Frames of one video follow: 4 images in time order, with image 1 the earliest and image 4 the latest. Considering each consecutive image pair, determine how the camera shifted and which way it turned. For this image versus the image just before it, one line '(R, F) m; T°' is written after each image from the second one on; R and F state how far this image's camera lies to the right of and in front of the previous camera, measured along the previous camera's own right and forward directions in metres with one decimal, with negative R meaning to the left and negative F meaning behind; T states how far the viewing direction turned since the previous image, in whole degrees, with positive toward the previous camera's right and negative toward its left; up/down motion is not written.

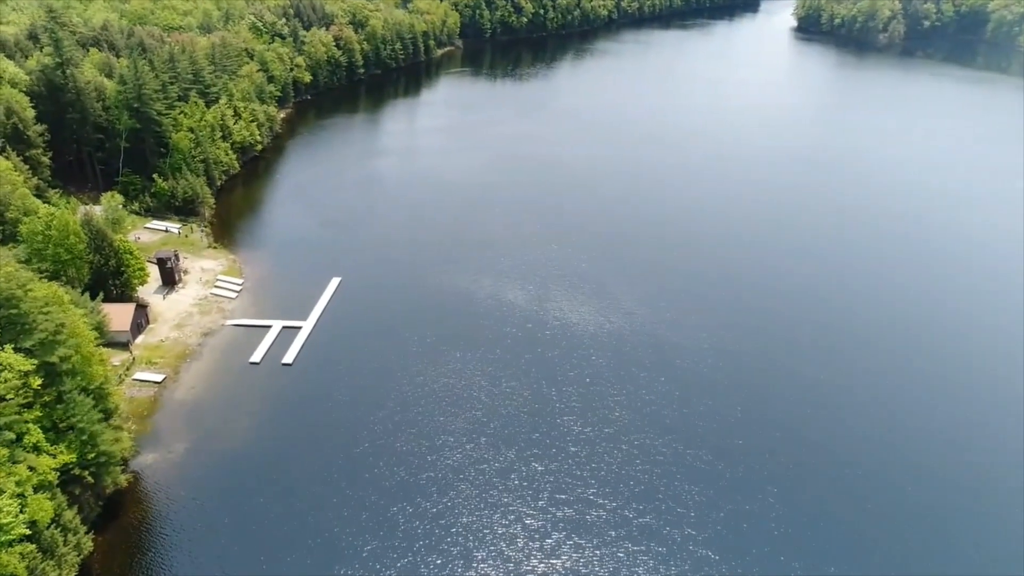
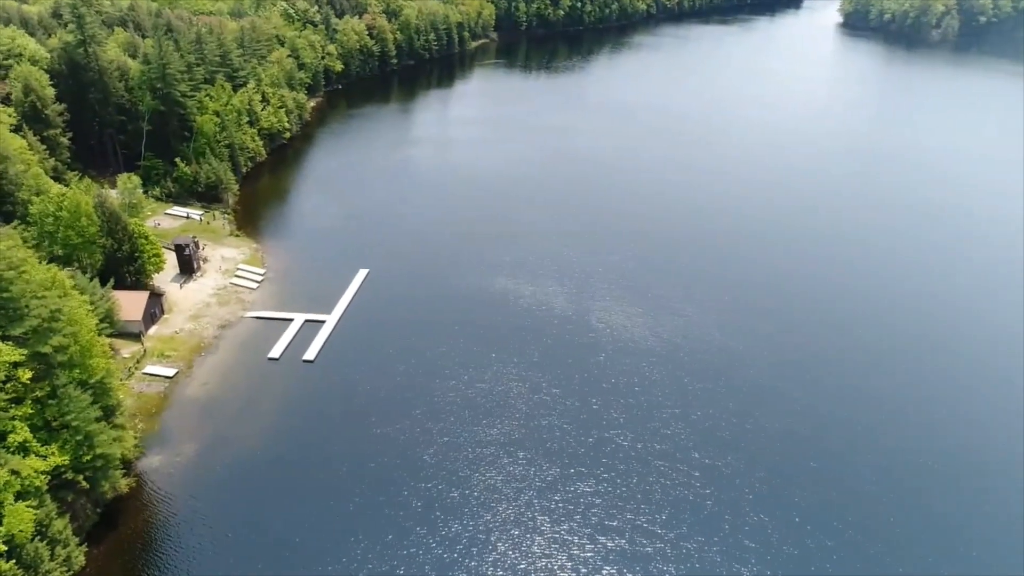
(-1.2, +5.5) m; -2°
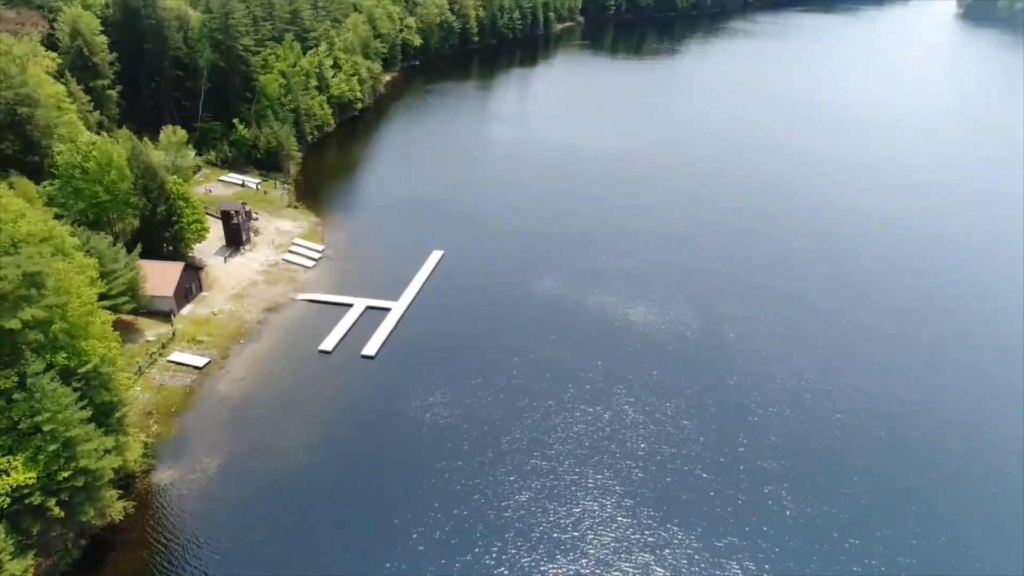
(-3.1, +12.2) m; -5°
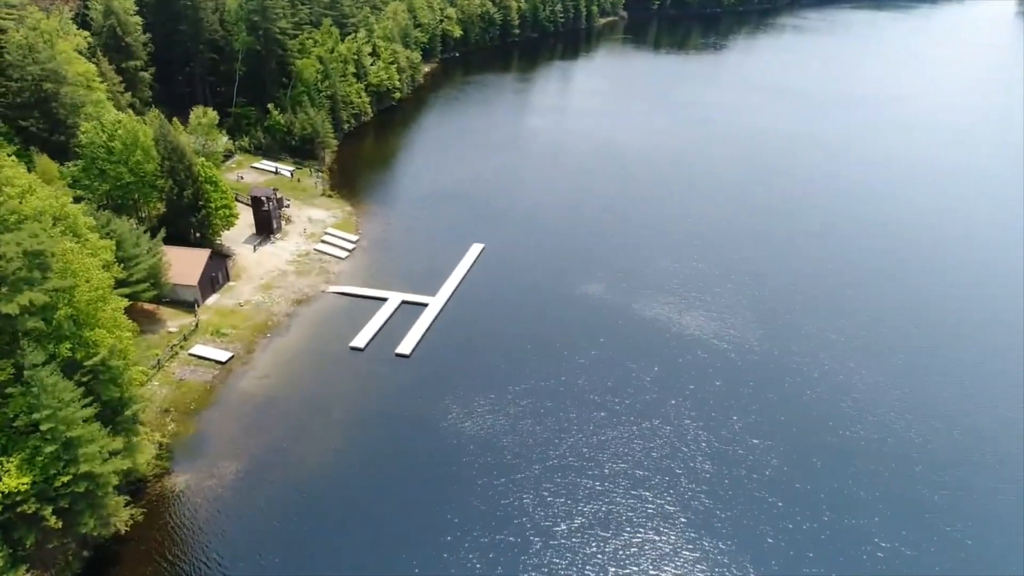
(-1.0, +3.9) m; -2°
